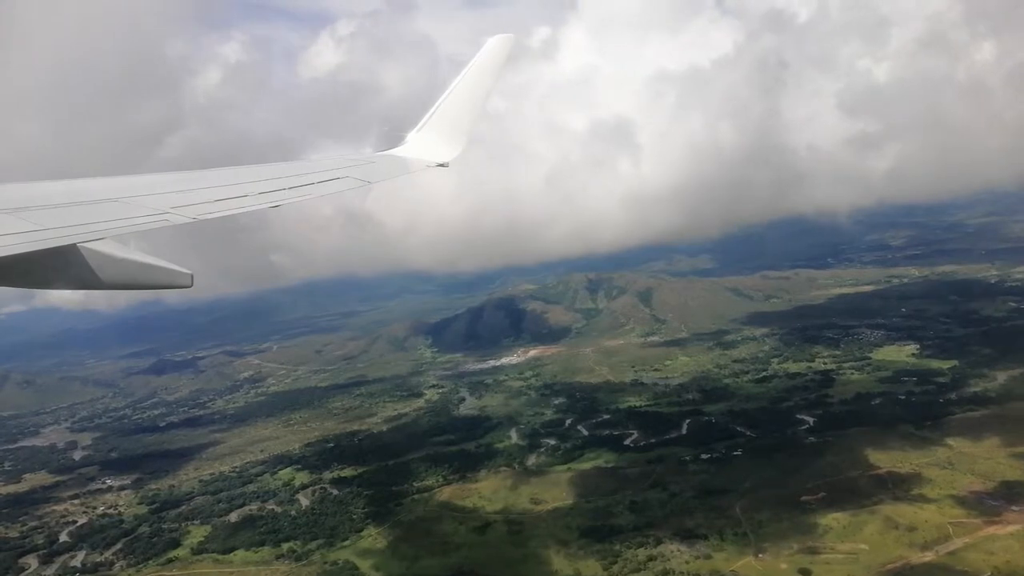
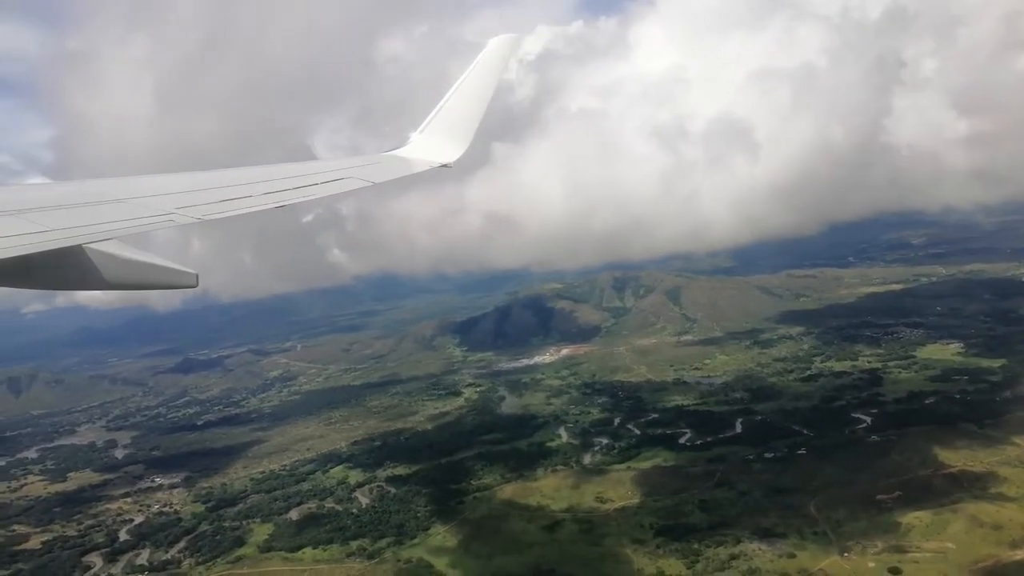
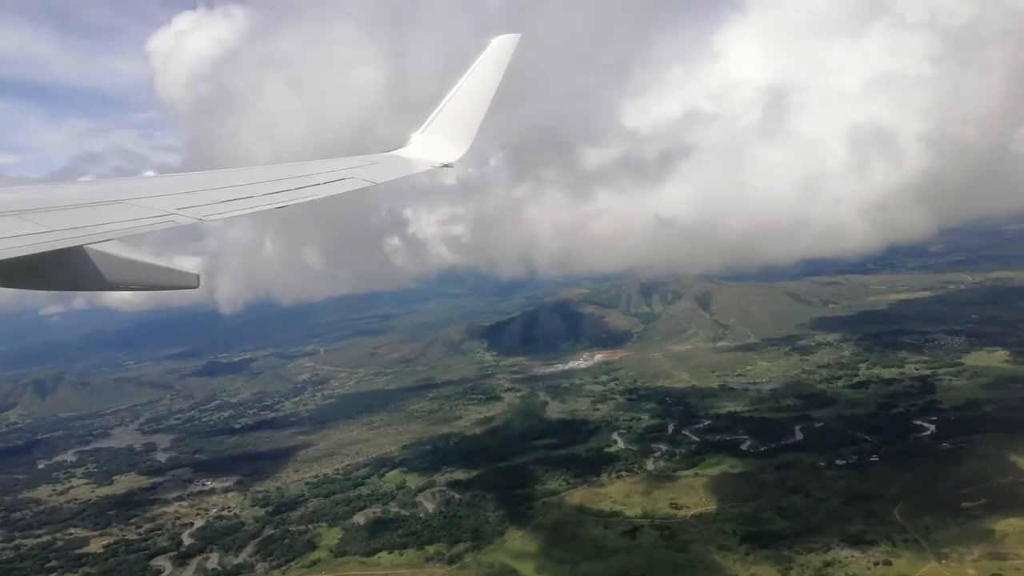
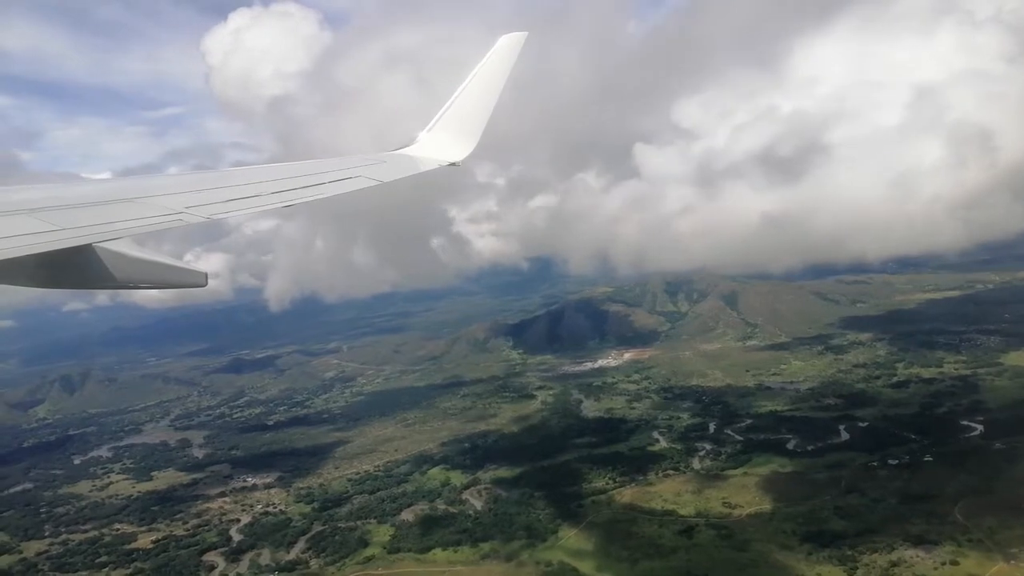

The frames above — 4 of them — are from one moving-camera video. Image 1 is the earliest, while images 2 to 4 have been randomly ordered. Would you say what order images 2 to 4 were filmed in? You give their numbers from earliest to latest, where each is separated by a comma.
2, 3, 4
